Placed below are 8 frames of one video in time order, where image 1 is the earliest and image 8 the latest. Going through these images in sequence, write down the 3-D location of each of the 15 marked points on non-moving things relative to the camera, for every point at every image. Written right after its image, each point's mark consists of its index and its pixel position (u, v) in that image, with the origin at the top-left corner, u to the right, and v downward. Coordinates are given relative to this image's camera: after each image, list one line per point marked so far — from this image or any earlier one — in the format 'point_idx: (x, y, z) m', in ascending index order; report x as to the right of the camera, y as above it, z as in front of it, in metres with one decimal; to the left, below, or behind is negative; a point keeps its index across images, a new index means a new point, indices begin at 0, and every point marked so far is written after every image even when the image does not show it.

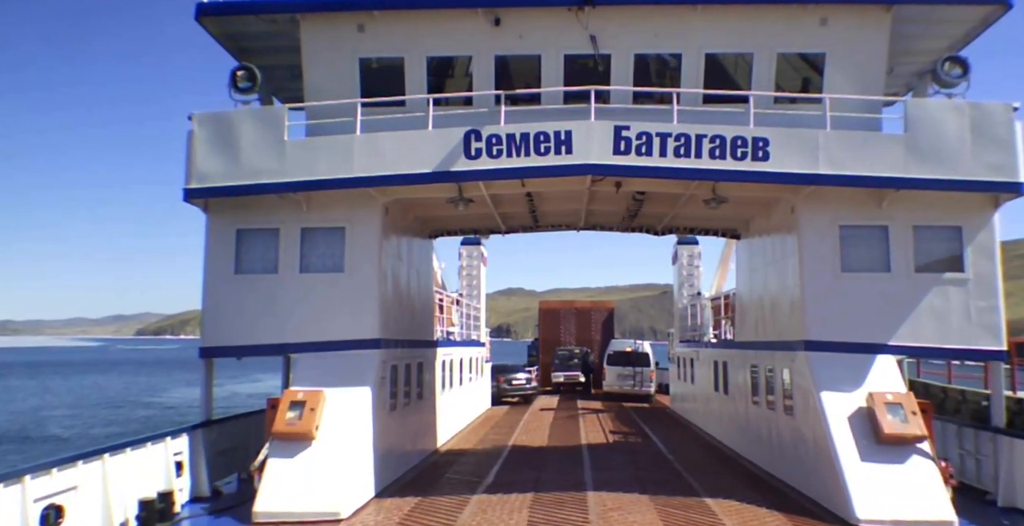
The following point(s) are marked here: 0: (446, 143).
0: (-0.9, +1.5, +9.2) m
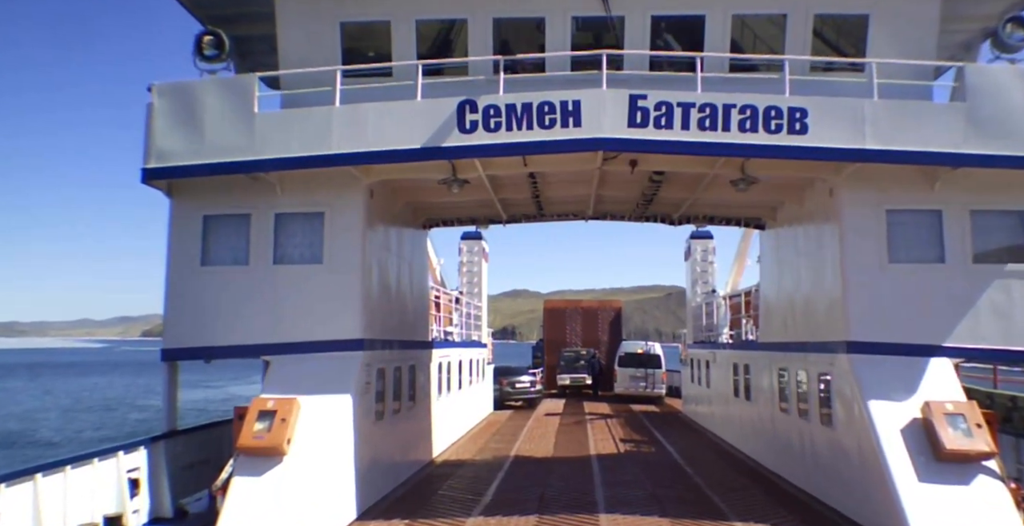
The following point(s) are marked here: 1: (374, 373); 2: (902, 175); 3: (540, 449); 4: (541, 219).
0: (-0.9, +1.7, +8.0) m
1: (-1.7, -1.4, +9.2) m
2: (+4.7, +1.1, +8.5) m
3: (+0.5, -3.6, +13.8) m
4: (+0.5, +0.7, +11.9) m
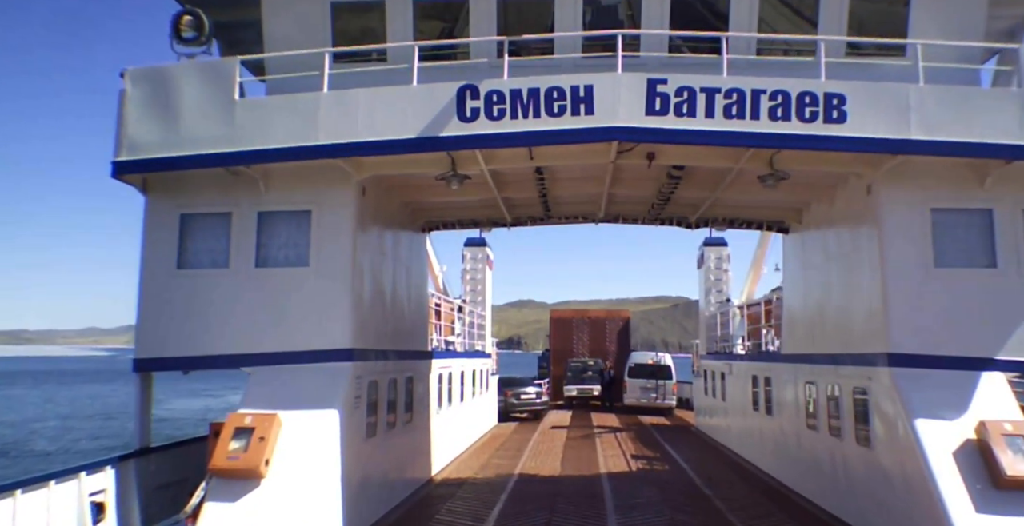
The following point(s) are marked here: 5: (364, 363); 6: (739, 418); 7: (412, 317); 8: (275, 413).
0: (-0.8, +1.6, +7.3) m
1: (-1.7, -1.4, +8.4) m
2: (+4.7, +1.0, +7.7) m
3: (+0.6, -3.7, +12.9) m
4: (+0.6, +0.7, +11.1) m
5: (-1.7, -1.2, +8.2) m
6: (+4.6, -3.2, +14.6) m
7: (-1.5, -0.8, +10.5) m
8: (-2.4, -1.5, +7.2) m
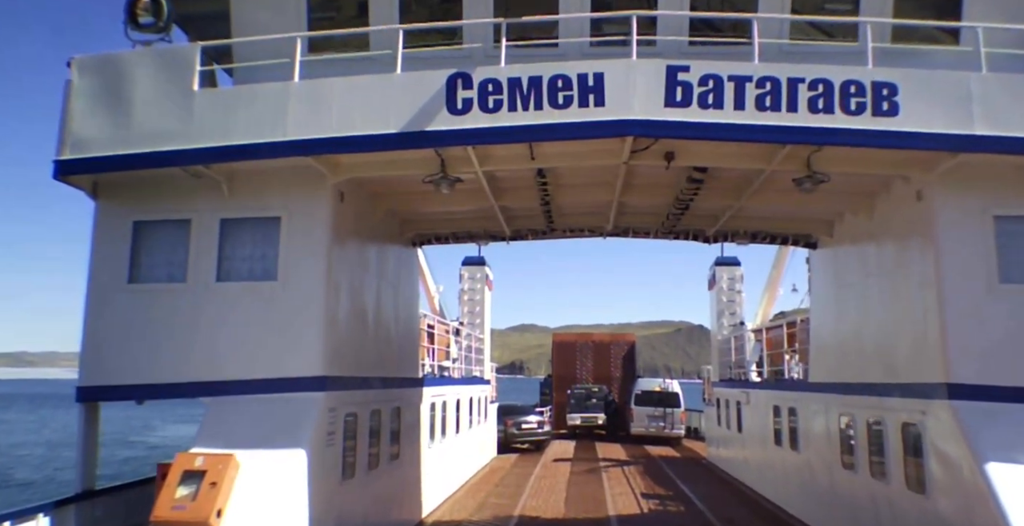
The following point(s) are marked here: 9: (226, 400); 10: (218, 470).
0: (-0.8, +1.5, +6.3) m
1: (-1.7, -1.6, +7.3) m
2: (+4.7, +0.9, +6.7) m
3: (+0.6, -4.0, +11.8) m
4: (+0.6, +0.4, +10.1) m
5: (-1.7, -1.3, +7.2) m
6: (+4.6, -3.6, +13.5) m
7: (-1.5, -1.0, +9.5) m
8: (-2.4, -1.6, +6.1) m
9: (-2.7, -1.3, +6.7) m
10: (-2.4, -1.7, +5.9) m
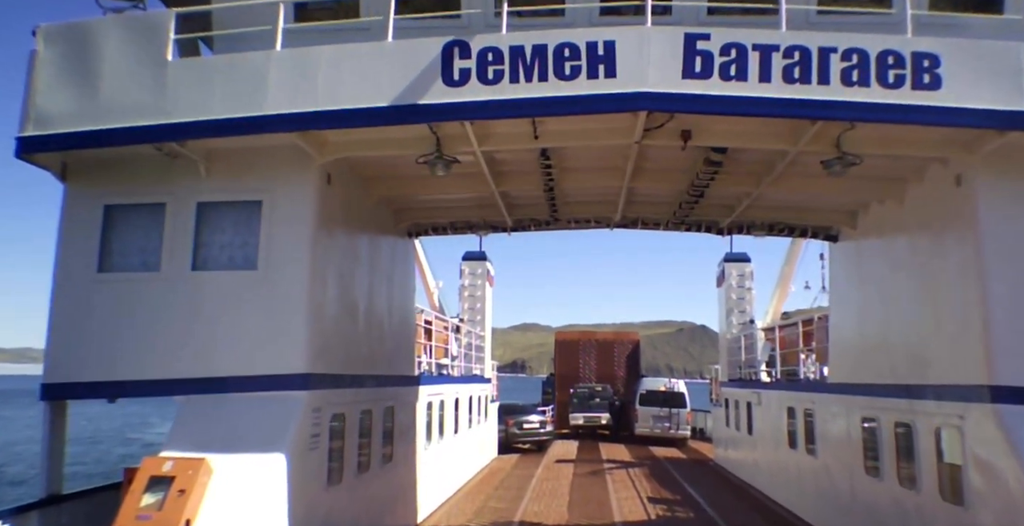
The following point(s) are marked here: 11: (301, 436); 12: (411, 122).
0: (-0.8, +1.6, +5.7) m
1: (-1.7, -1.5, +6.7) m
2: (+4.7, +0.9, +6.1) m
3: (+0.6, -3.9, +11.2) m
4: (+0.6, +0.5, +9.5) m
5: (-1.7, -1.2, +6.6) m
6: (+4.7, -3.5, +12.9) m
7: (-1.5, -0.9, +8.9) m
8: (-2.4, -1.5, +5.6) m
9: (-2.7, -1.2, +6.2) m
10: (-2.4, -1.6, +5.3) m
11: (-1.8, -1.5, +6.0) m
12: (-0.8, +1.1, +5.6) m
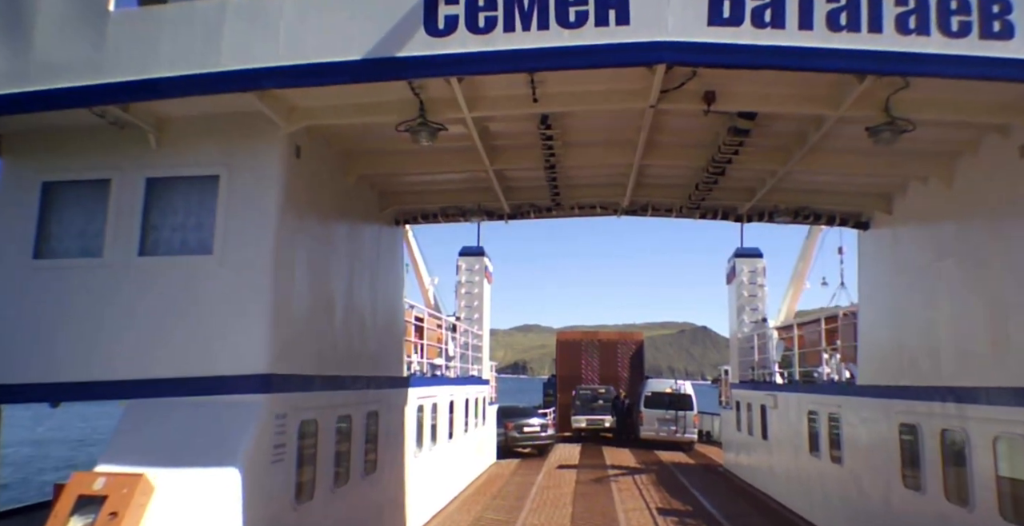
0: (-0.8, +1.7, +4.9) m
1: (-1.7, -1.4, +5.9) m
2: (+4.7, +1.1, +5.3) m
3: (+0.6, -3.8, +10.4) m
4: (+0.6, +0.6, +8.7) m
5: (-1.8, -1.1, +5.7) m
6: (+4.6, -3.4, +12.0) m
7: (-1.5, -0.8, +8.1) m
8: (-2.5, -1.4, +4.7) m
9: (-2.7, -1.0, +5.3) m
10: (-2.5, -1.5, +4.5) m
11: (-1.8, -1.3, +5.2) m
12: (-0.8, +1.2, +4.8) m
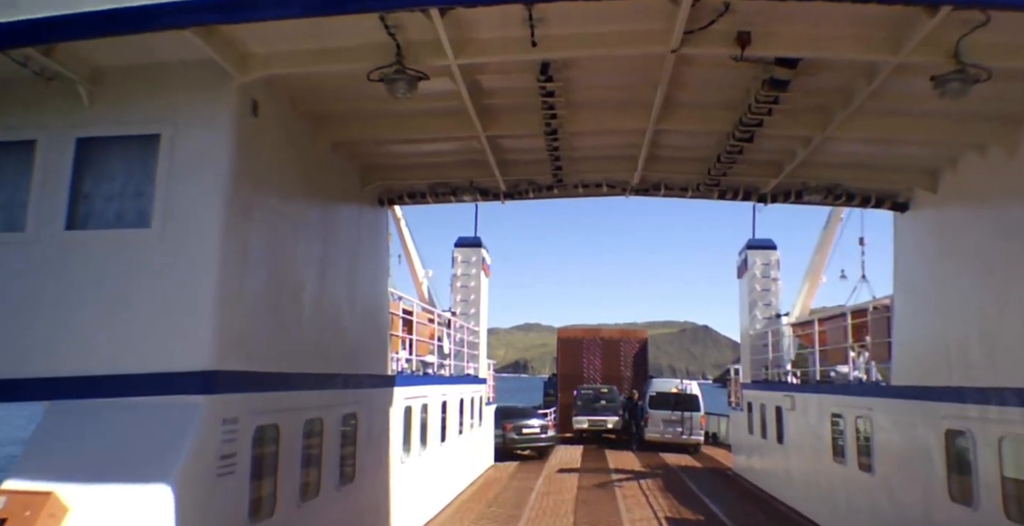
0: (-0.9, +1.9, +4.0) m
1: (-1.8, -1.2, +5.0) m
2: (+4.6, +1.2, +4.4) m
3: (+0.5, -3.6, +9.5) m
4: (+0.5, +0.8, +7.8) m
5: (-1.8, -0.9, +4.9) m
6: (+4.6, -3.2, +11.2) m
7: (-1.5, -0.6, +7.2) m
8: (-2.5, -1.2, +3.9) m
9: (-2.8, -0.9, +4.5) m
10: (-2.5, -1.3, +3.6) m
11: (-1.9, -1.2, +4.3) m
12: (-0.9, +1.4, +3.9) m
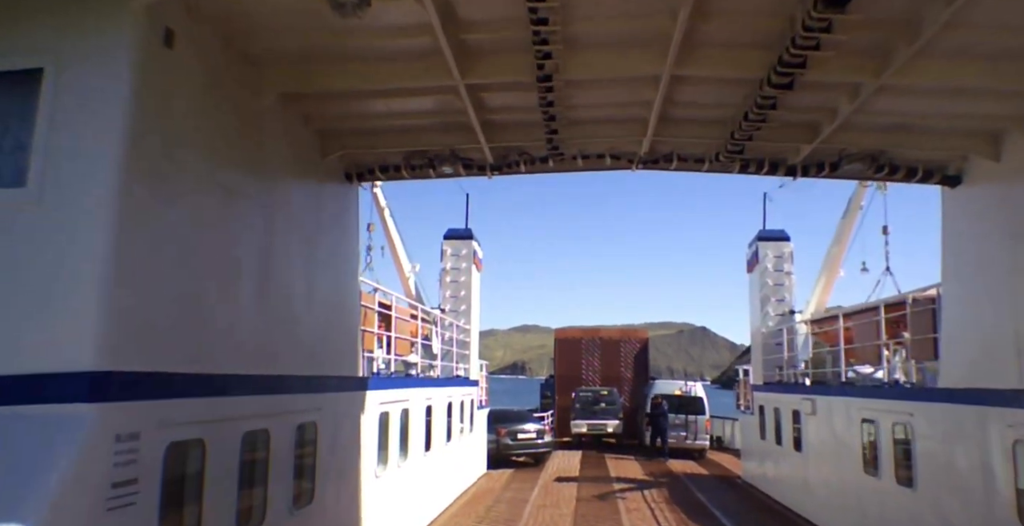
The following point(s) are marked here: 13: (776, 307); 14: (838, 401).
0: (-1.0, +2.1, +3.0) m
1: (-1.9, -1.0, +4.0) m
2: (+4.5, +1.4, +3.4) m
3: (+0.4, -3.5, +8.5) m
4: (+0.4, +0.9, +6.8) m
5: (-1.9, -0.8, +3.8) m
6: (+4.5, -3.1, +10.1) m
7: (-1.6, -0.5, +6.2) m
8: (-2.6, -1.1, +2.8) m
9: (-2.9, -0.7, +3.4) m
10: (-2.6, -1.2, +2.6) m
11: (-2.0, -1.0, +3.3) m
12: (-1.0, +1.6, +2.9) m
13: (+5.3, -0.9, +14.5) m
14: (+4.4, -1.9, +9.6) m
